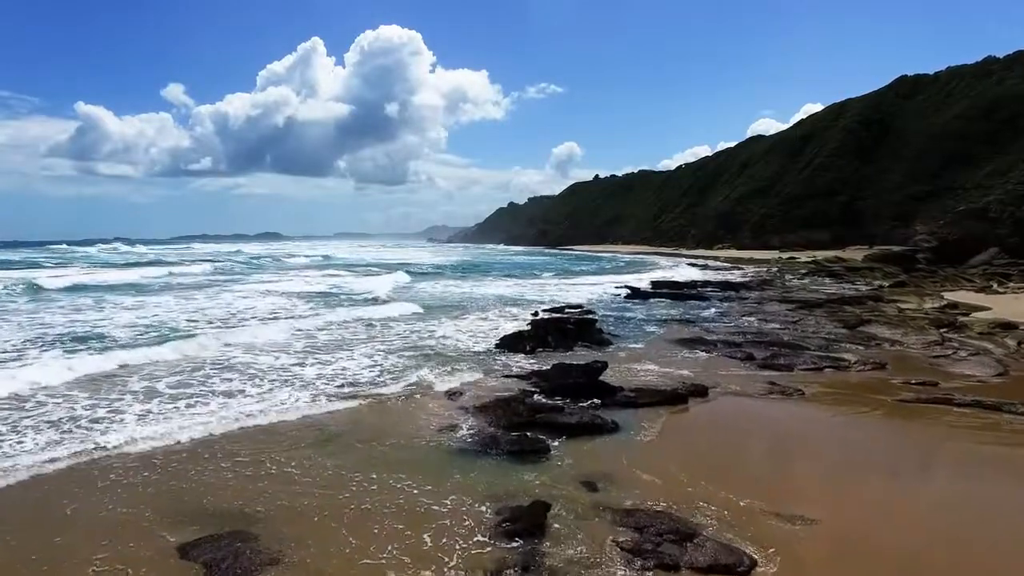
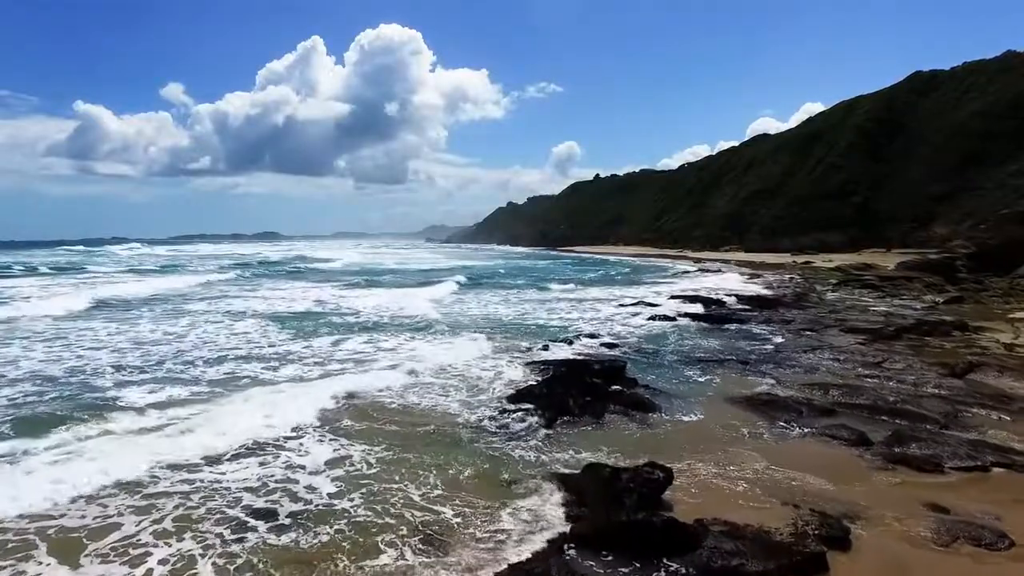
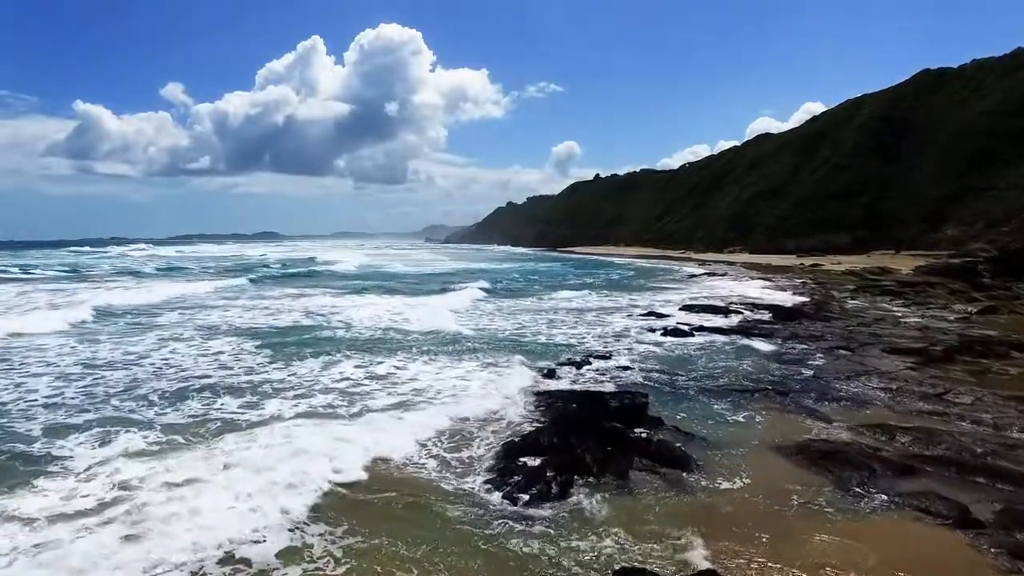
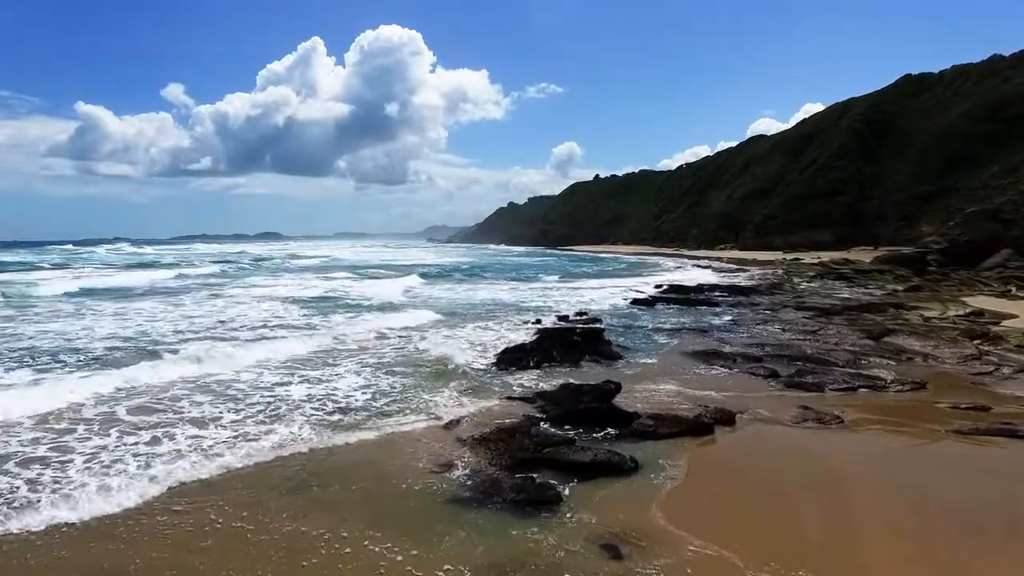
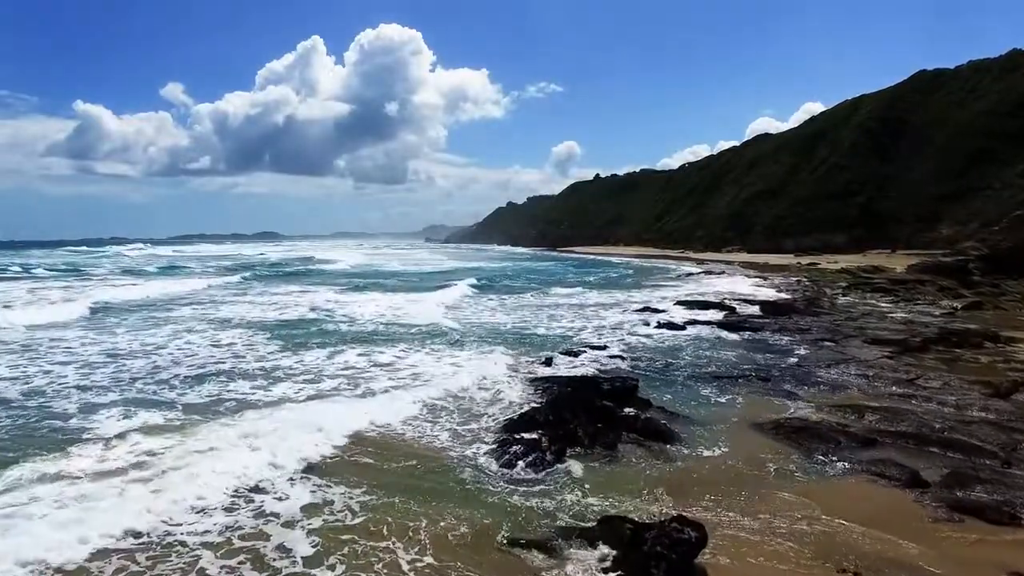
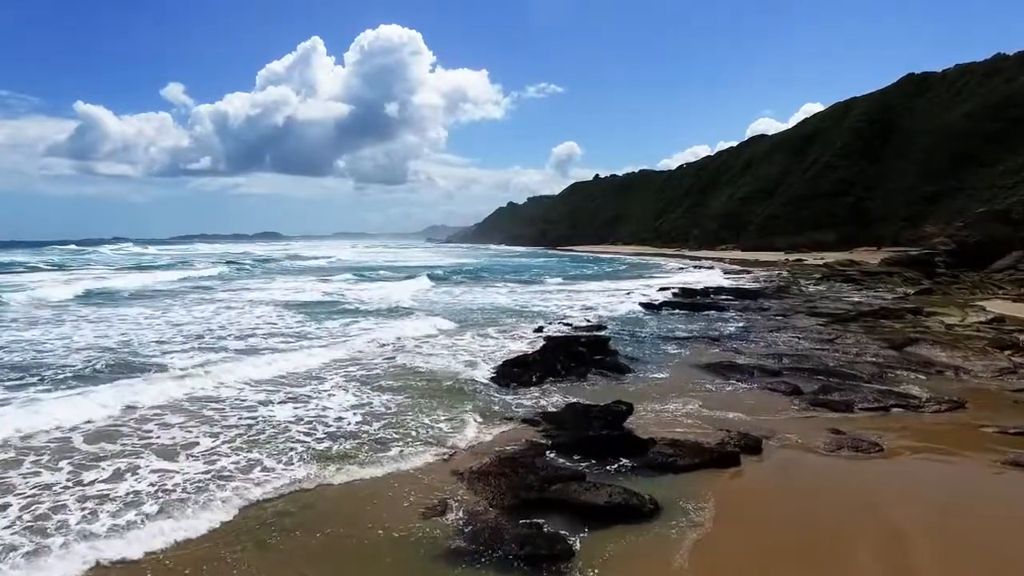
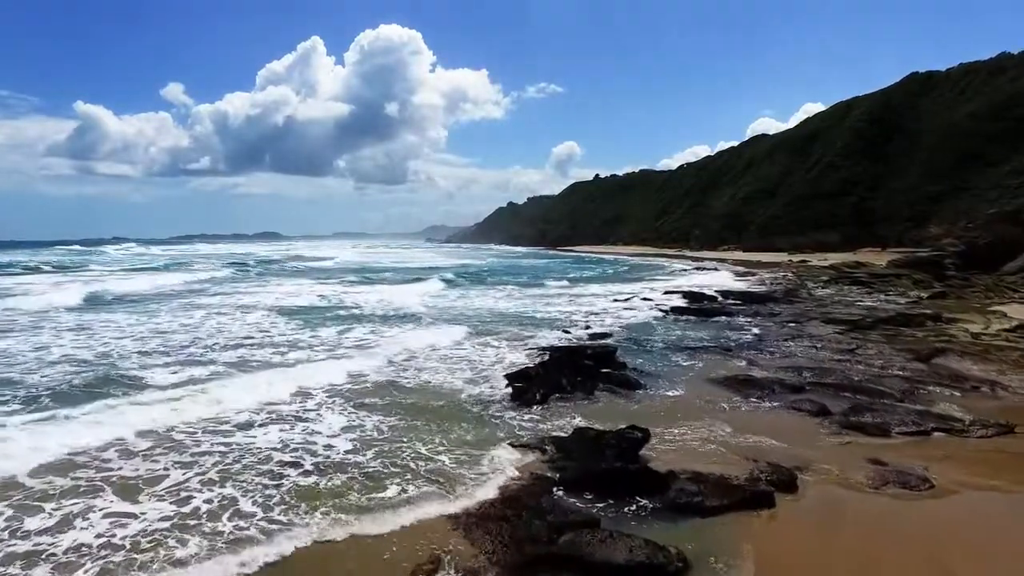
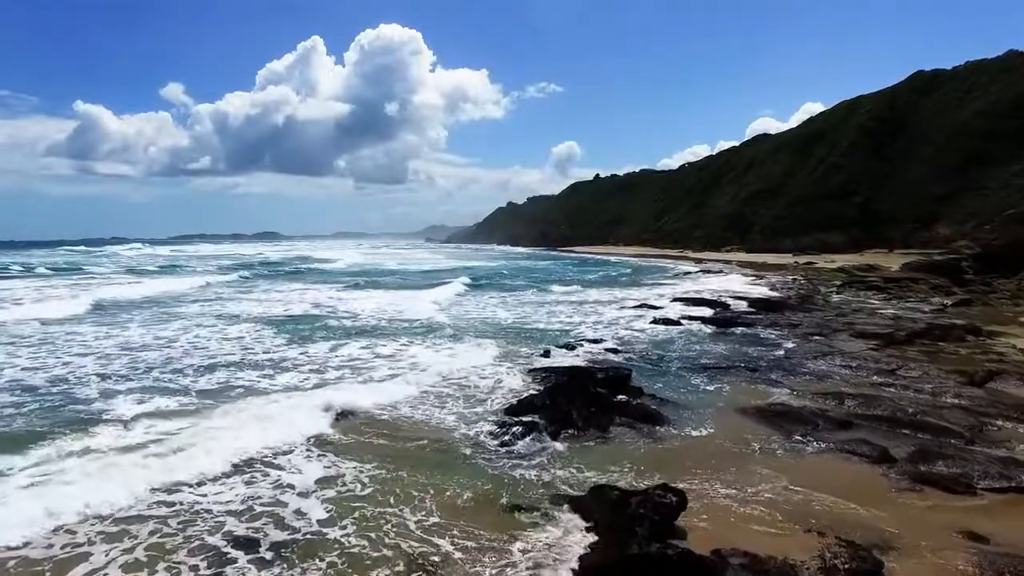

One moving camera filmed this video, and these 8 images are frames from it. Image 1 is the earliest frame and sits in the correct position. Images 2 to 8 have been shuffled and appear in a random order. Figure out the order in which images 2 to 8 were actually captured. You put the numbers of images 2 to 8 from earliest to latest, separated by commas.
4, 6, 7, 2, 8, 5, 3
